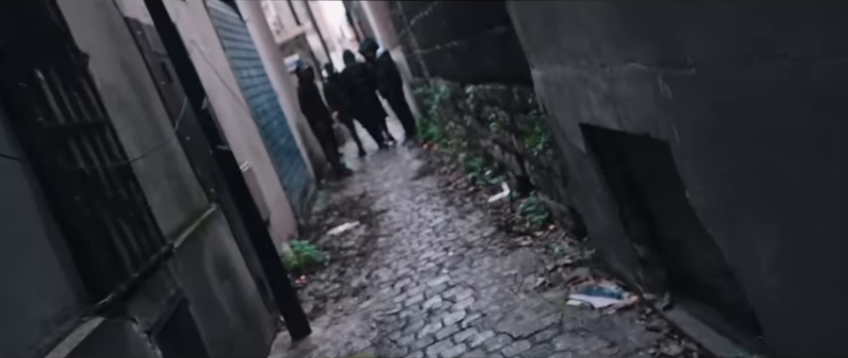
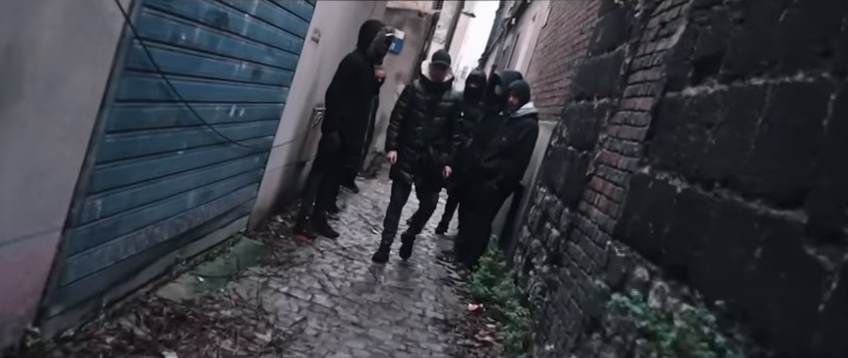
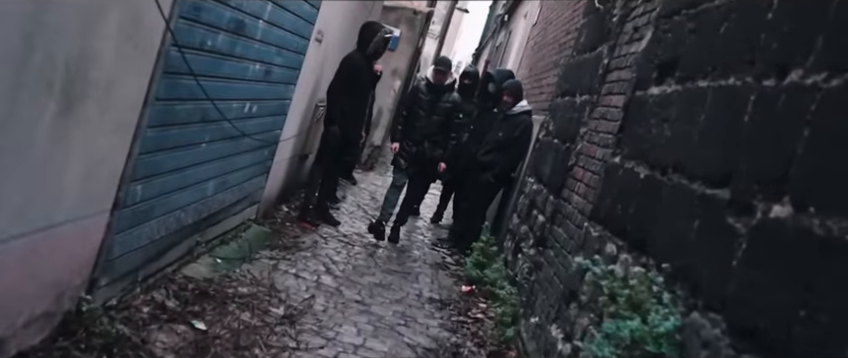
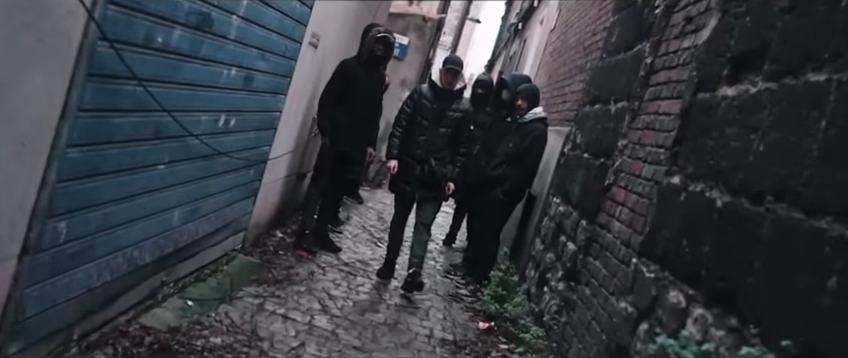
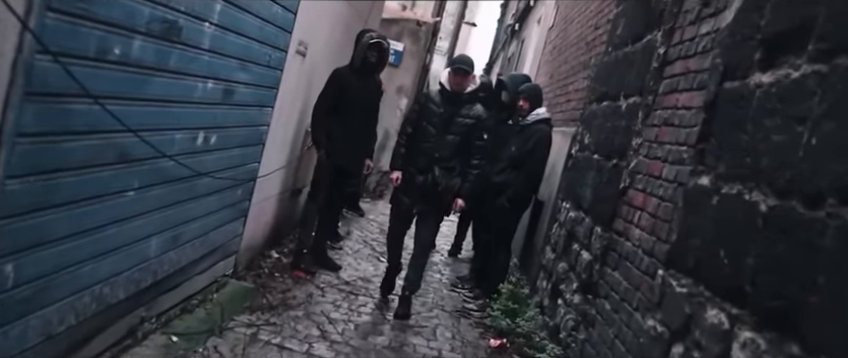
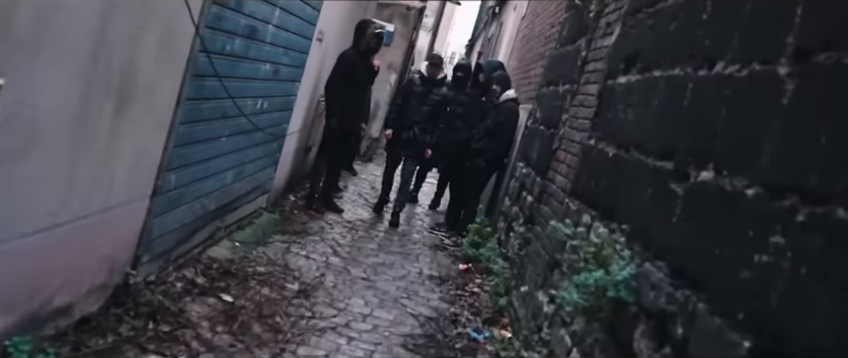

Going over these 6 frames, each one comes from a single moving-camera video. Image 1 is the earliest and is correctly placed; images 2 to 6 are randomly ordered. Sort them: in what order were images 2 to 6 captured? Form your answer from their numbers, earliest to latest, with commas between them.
6, 3, 2, 4, 5
